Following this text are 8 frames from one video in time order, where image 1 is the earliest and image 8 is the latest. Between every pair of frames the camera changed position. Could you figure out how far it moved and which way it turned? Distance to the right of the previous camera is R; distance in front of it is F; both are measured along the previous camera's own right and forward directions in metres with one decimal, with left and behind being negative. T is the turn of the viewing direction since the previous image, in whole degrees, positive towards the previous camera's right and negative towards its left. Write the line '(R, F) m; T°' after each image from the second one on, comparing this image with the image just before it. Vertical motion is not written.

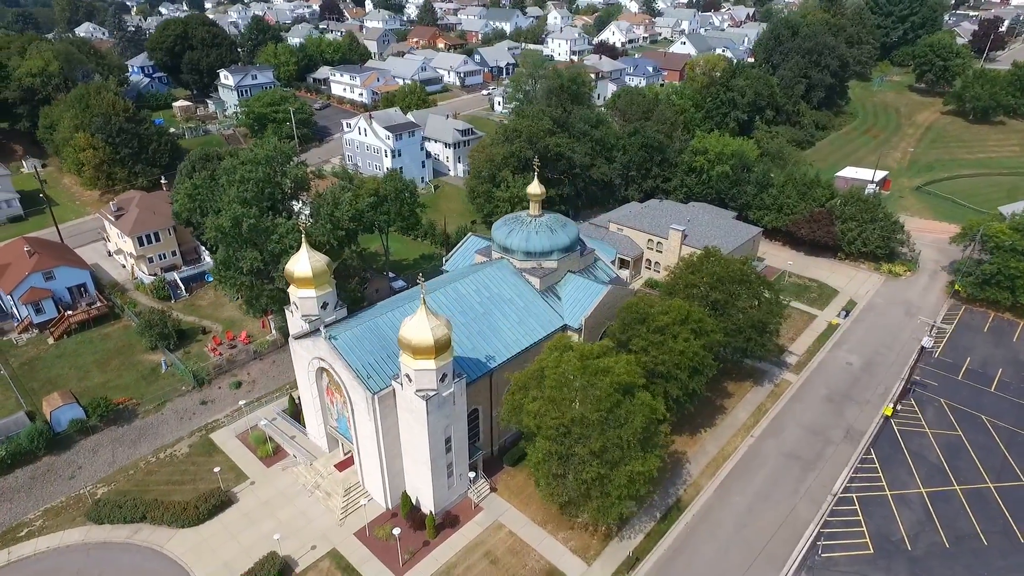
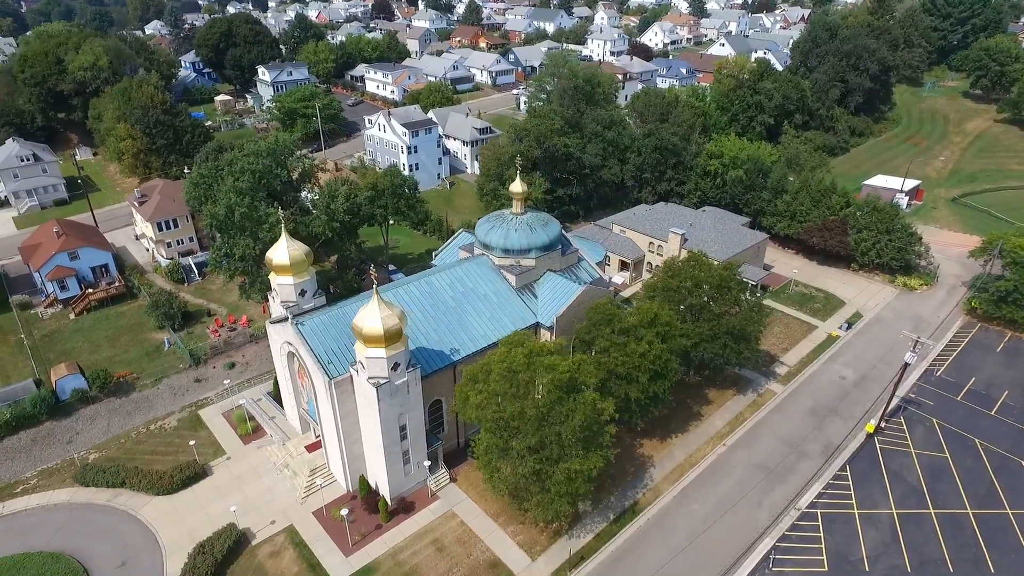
(+5.1, -0.3) m; -5°
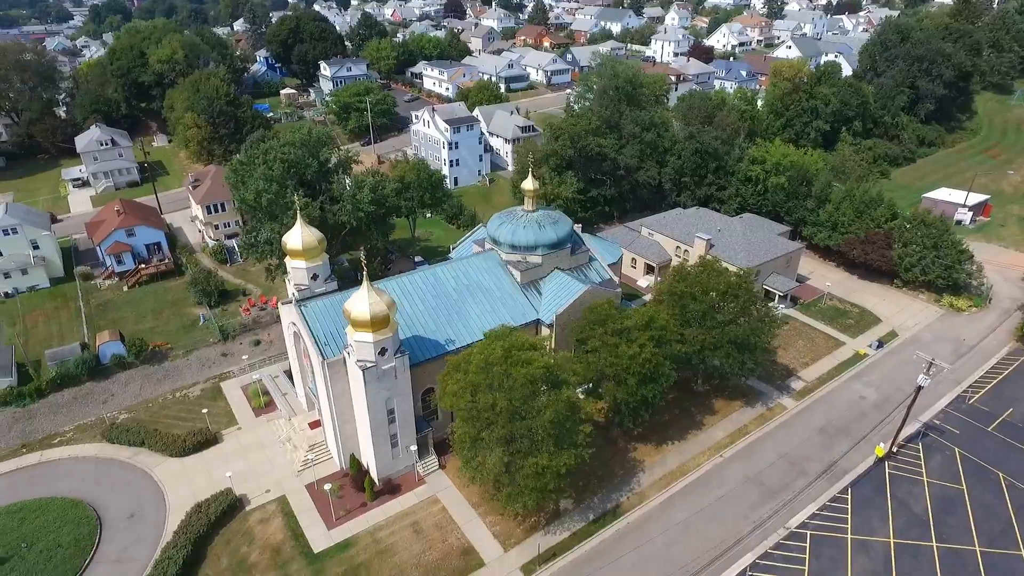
(+4.3, -0.3) m; -6°
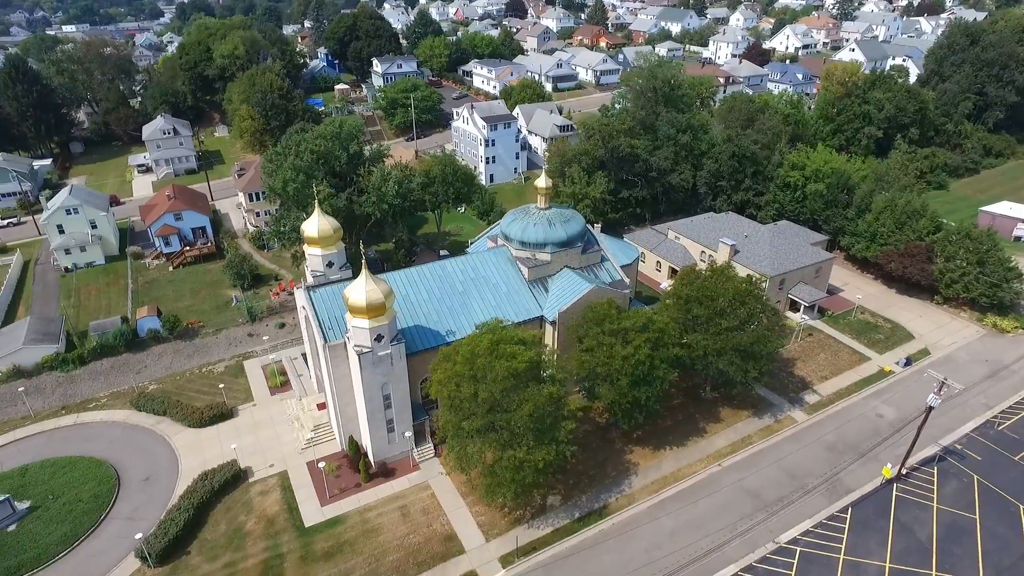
(+3.6, -0.3) m; -5°
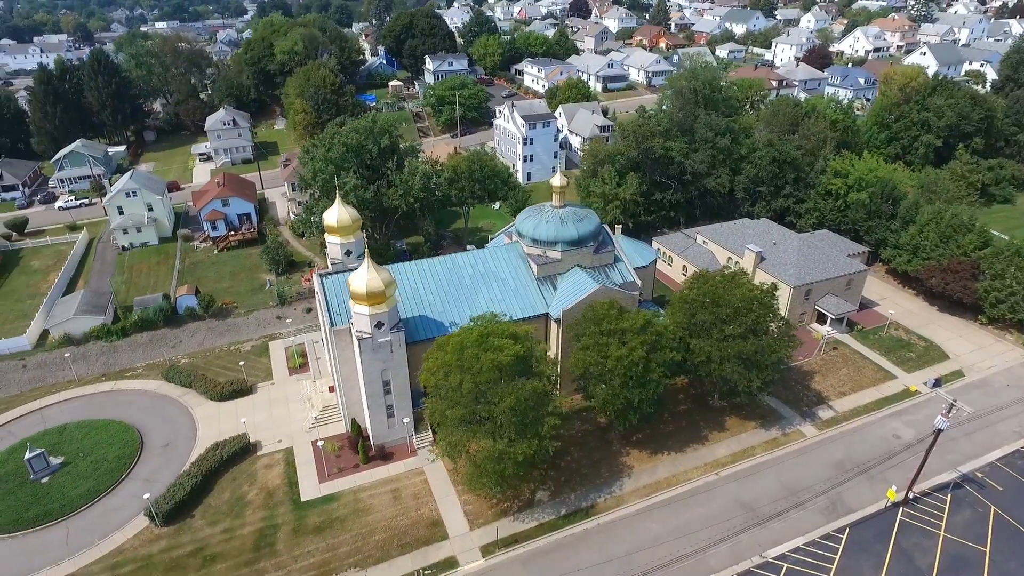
(+3.6, -0.3) m; -6°
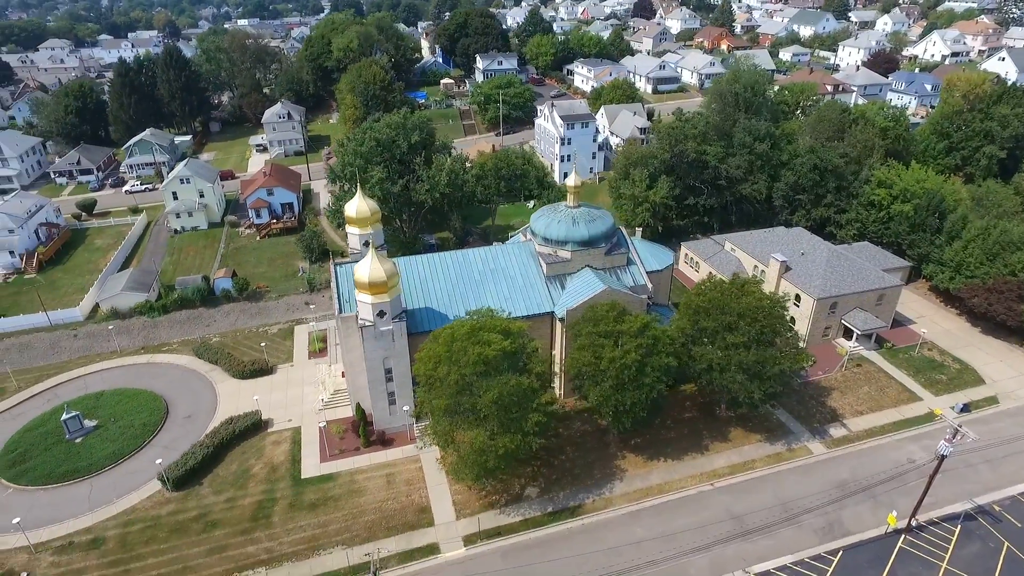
(+3.6, -0.3) m; -6°
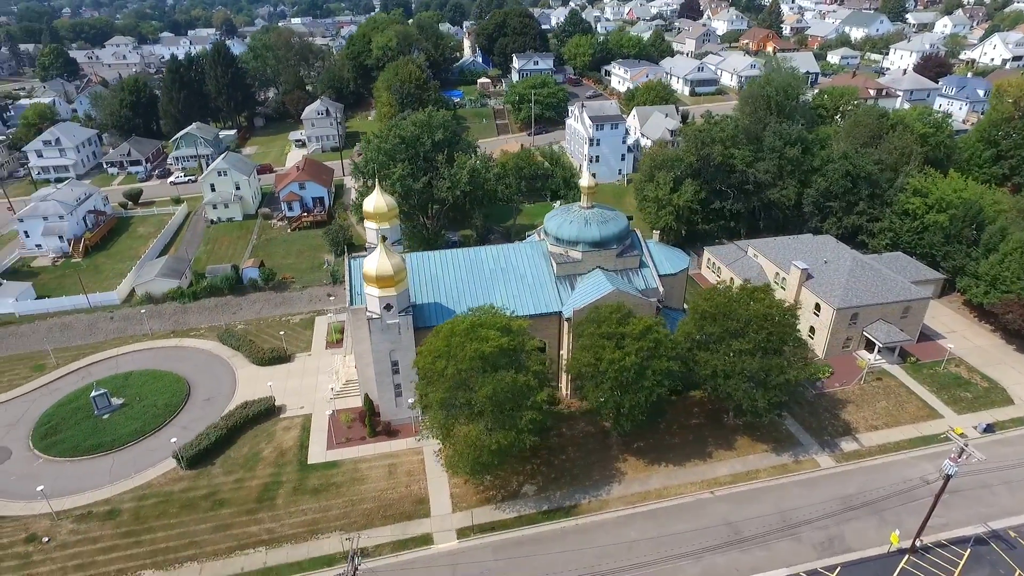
(+2.2, -0.2) m; -4°
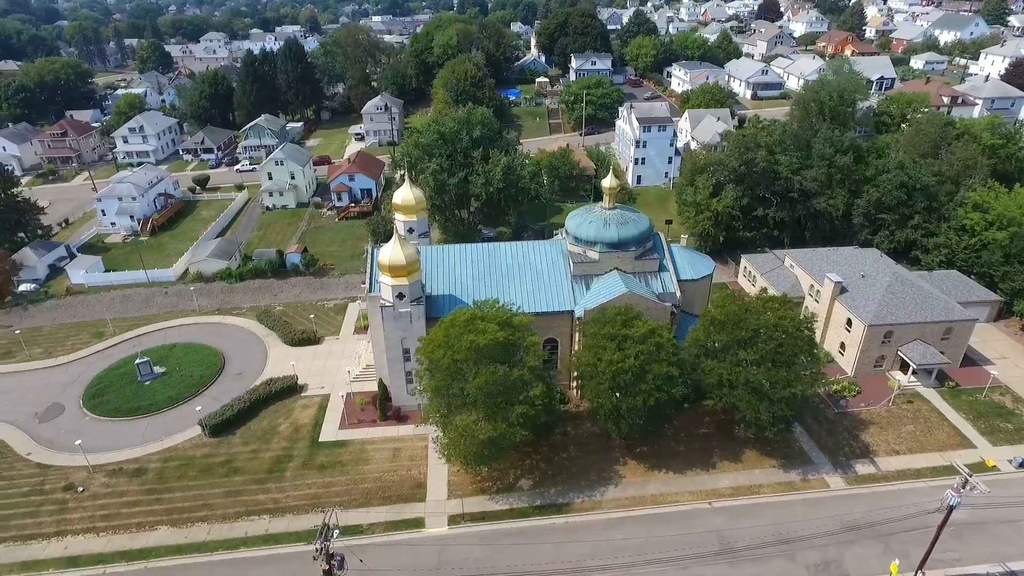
(+3.6, -0.3) m; -6°
